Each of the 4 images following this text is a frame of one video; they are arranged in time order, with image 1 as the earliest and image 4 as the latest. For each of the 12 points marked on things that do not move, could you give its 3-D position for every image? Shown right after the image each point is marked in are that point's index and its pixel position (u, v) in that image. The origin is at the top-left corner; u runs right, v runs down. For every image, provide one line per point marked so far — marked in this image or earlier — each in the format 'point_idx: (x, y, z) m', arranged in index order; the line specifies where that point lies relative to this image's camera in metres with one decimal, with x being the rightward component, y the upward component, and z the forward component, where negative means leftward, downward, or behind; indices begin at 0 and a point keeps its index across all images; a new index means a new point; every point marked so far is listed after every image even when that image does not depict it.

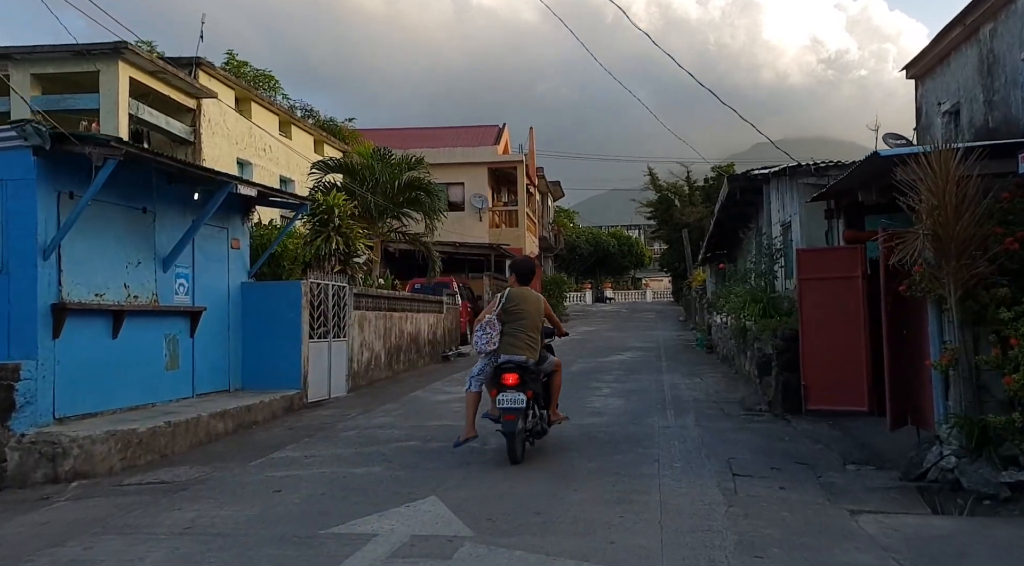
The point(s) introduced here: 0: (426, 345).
0: (-1.9, -1.4, +19.7) m
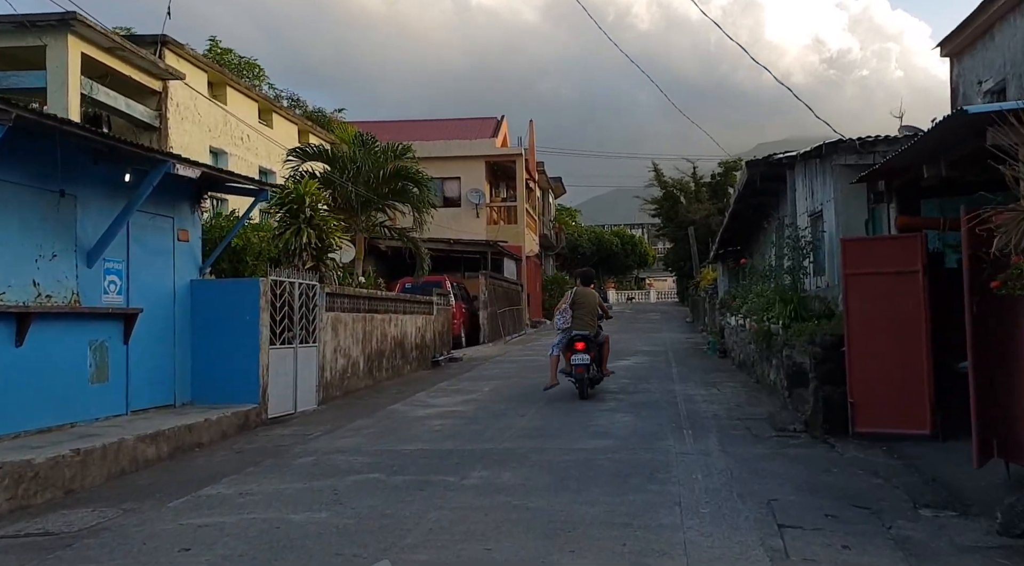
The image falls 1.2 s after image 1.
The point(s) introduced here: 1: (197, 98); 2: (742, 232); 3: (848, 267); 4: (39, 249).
0: (-2.0, -1.3, +18.0) m
1: (-6.9, +4.1, +19.7) m
2: (+5.0, +1.1, +19.5) m
3: (+3.2, +0.2, +8.6) m
4: (-4.5, +0.3, +8.4) m
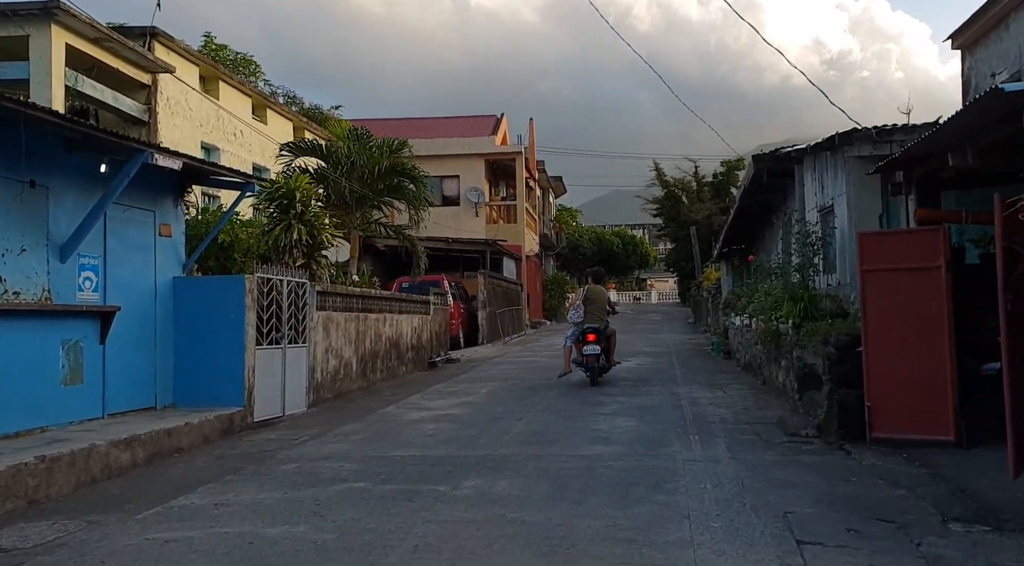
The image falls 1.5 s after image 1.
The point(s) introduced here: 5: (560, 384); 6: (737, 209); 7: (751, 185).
0: (-2.0, -1.3, +17.5) m
1: (-6.9, +4.1, +19.2) m
2: (+5.0, +1.1, +19.0) m
3: (+3.2, +0.2, +8.1) m
4: (-4.5, +0.4, +7.9) m
5: (+0.8, -1.6, +14.5) m
6: (+4.2, +1.4, +16.7) m
7: (+4.0, +1.6, +15.1) m
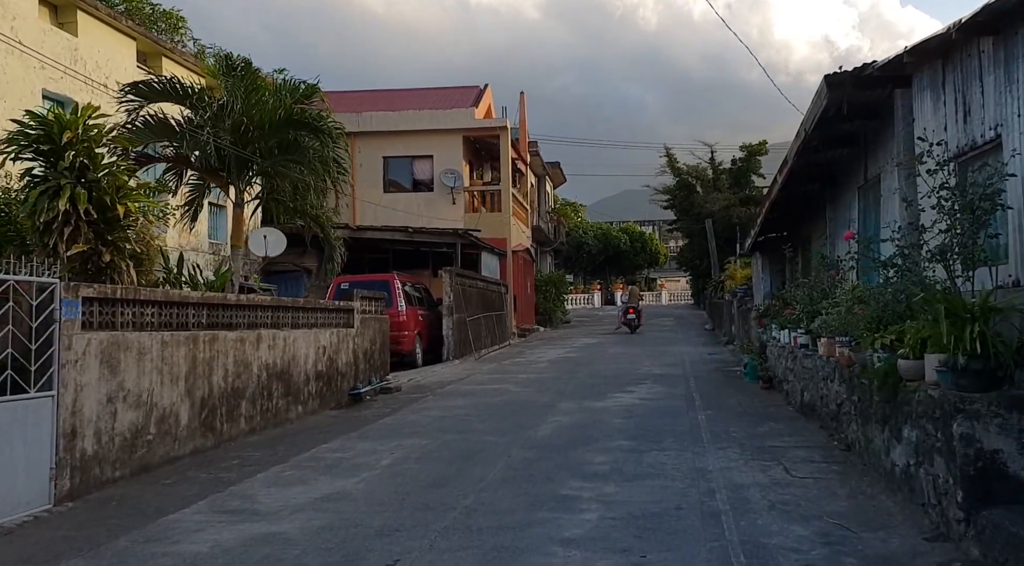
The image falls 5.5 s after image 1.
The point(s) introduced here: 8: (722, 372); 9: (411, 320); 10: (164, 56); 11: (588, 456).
0: (-2.7, -1.3, +12.1) m
1: (-7.6, +4.1, +13.8) m
2: (+4.3, +1.1, +13.5) m
3: (+2.4, +0.2, +2.7) m
4: (-5.3, +0.3, +2.6) m
5: (0.0, -1.6, +9.1) m
6: (+3.5, +1.4, +11.3) m
7: (+3.3, +1.6, +9.7) m
8: (+3.8, -1.6, +16.3) m
9: (-2.1, -0.8, +18.3) m
10: (-7.0, +4.6, +18.0) m
11: (+0.7, -1.6, +8.3) m
